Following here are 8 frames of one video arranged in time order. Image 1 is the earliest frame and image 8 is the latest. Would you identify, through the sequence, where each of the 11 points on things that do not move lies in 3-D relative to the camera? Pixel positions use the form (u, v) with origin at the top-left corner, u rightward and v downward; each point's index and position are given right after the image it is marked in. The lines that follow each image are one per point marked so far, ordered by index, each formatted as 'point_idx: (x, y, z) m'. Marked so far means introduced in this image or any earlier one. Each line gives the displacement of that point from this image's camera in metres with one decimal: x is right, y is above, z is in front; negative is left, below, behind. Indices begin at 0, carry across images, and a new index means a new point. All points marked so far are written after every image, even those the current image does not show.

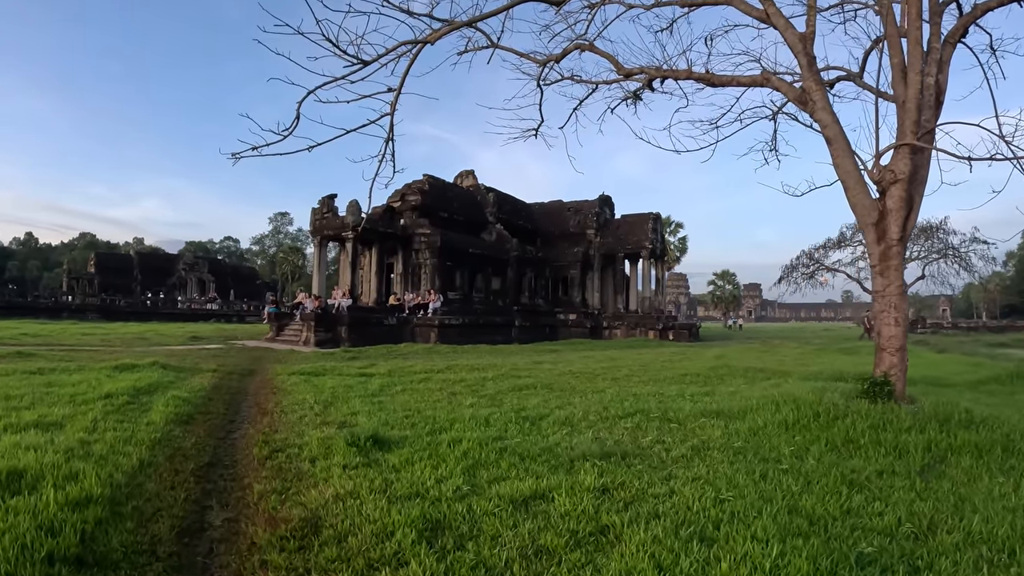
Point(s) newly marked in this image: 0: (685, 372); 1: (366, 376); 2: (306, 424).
0: (+3.0, -1.5, +10.7) m
1: (-2.0, -1.2, +8.3) m
2: (-1.6, -1.1, +4.8) m
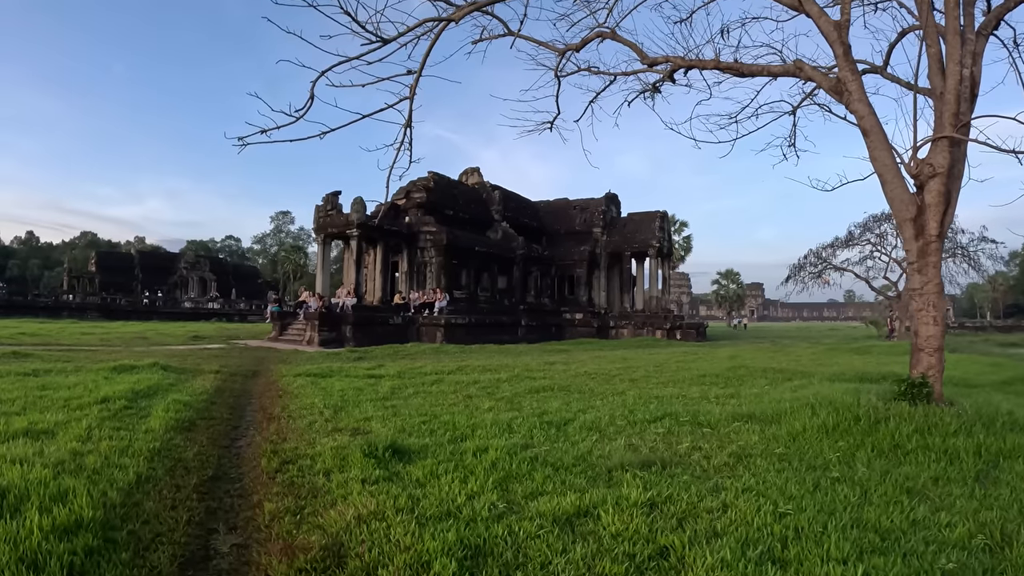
0: (+3.2, -1.4, +10.3) m
1: (-1.8, -1.2, +8.0) m
2: (-1.4, -1.0, +4.4) m
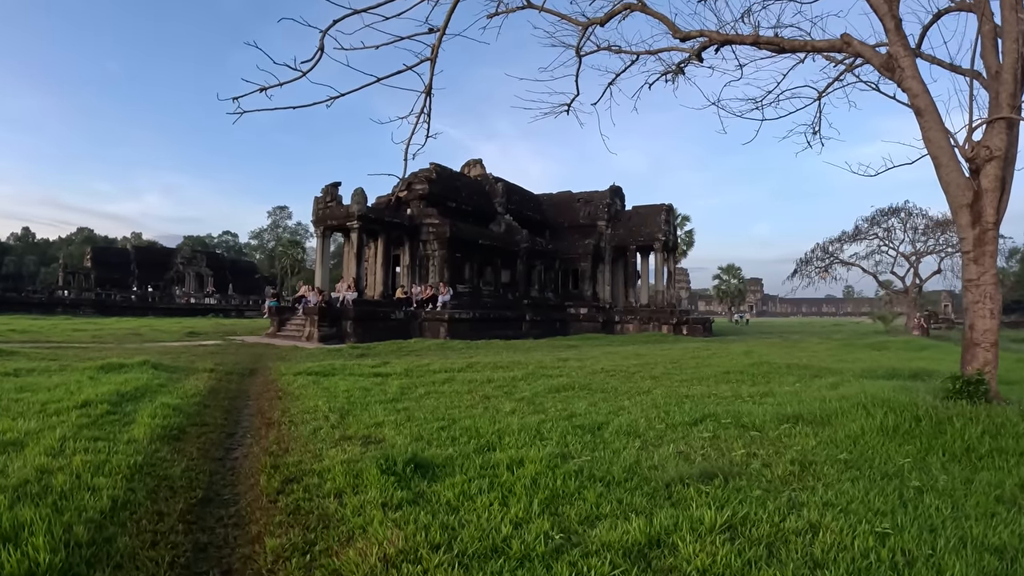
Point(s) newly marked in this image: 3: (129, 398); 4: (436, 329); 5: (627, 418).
0: (+3.4, -1.3, +9.8) m
1: (-1.6, -1.1, +7.4) m
2: (-1.2, -1.0, +3.9) m
3: (-3.0, -0.9, +4.9) m
4: (-2.1, -1.1, +17.2) m
5: (+1.0, -1.1, +5.4) m
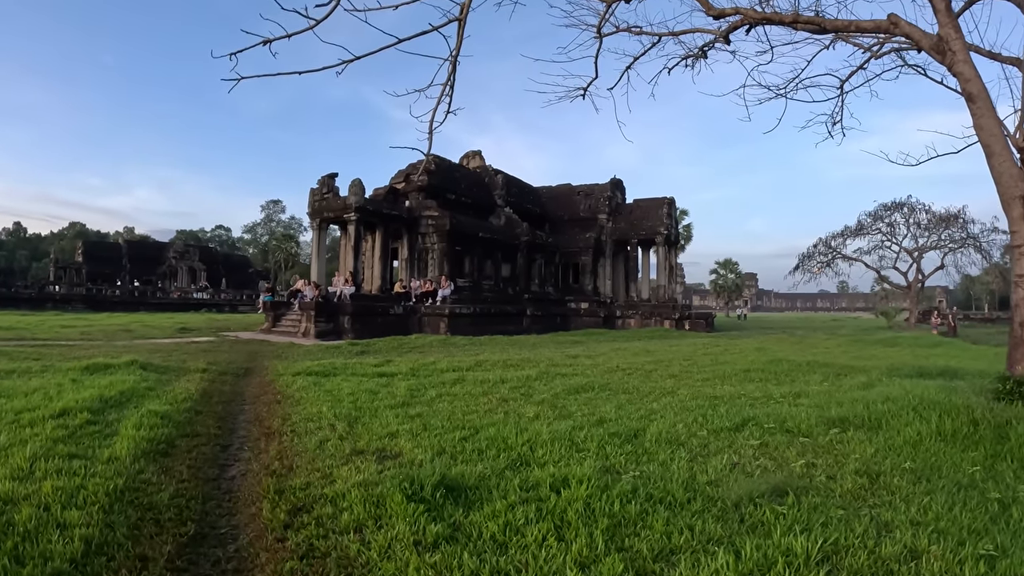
0: (+3.5, -1.2, +9.4) m
1: (-1.4, -1.0, +7.0) m
2: (-1.0, -0.9, +3.4) m
3: (-2.8, -0.8, +4.4) m
4: (-2.1, -1.0, +16.7) m
5: (+1.2, -1.1, +4.9) m
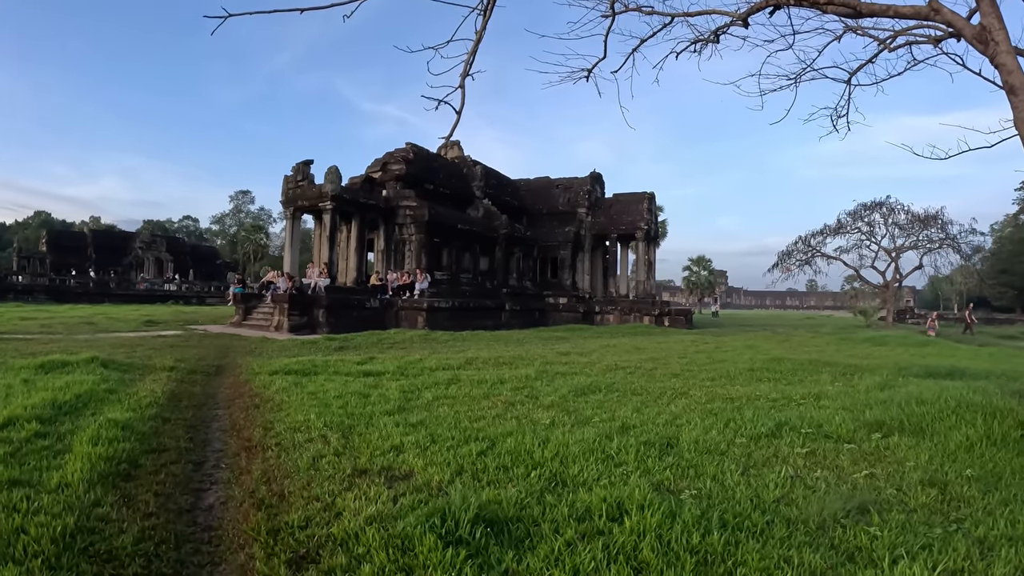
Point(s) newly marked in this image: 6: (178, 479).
0: (+3.4, -1.2, +9.0) m
1: (-1.4, -0.9, +6.3) m
2: (-0.8, -0.9, +2.8) m
3: (-2.7, -0.7, +3.8) m
4: (-2.5, -0.8, +16.1) m
5: (+1.3, -1.0, +4.4) m
6: (-1.6, -0.9, +2.9) m
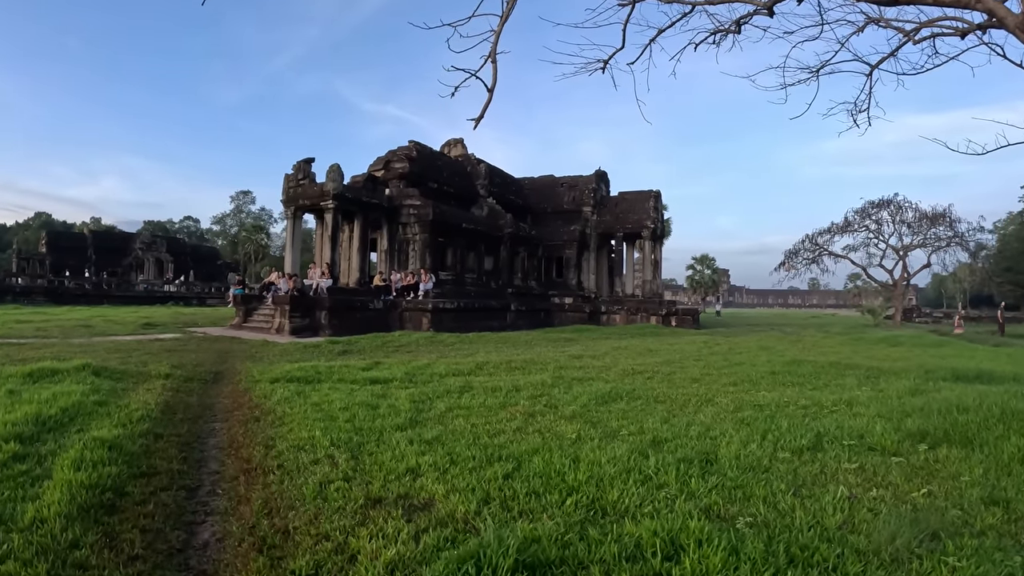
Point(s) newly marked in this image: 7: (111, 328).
0: (+3.5, -1.2, +8.7) m
1: (-1.3, -0.9, +6.0) m
2: (-0.7, -0.9, +2.5) m
3: (-2.6, -0.8, +3.4) m
4: (-2.4, -0.8, +15.7) m
5: (+1.4, -1.1, +4.1) m
6: (-1.4, -0.9, +2.6) m
7: (-8.9, -0.9, +13.7) m
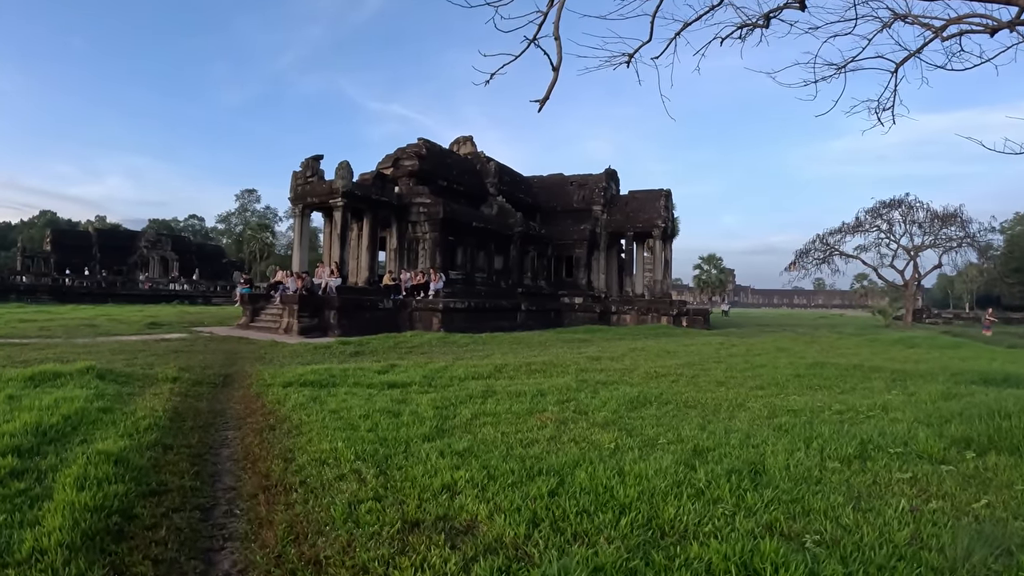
0: (+3.8, -1.2, +8.4) m
1: (-1.1, -0.9, +5.7) m
2: (-0.5, -0.9, +2.2) m
3: (-2.4, -0.8, +3.2) m
4: (-2.1, -0.8, +15.5) m
5: (+1.6, -1.1, +3.8) m
6: (-1.2, -0.9, +2.3) m
7: (-8.7, -0.9, +13.5) m
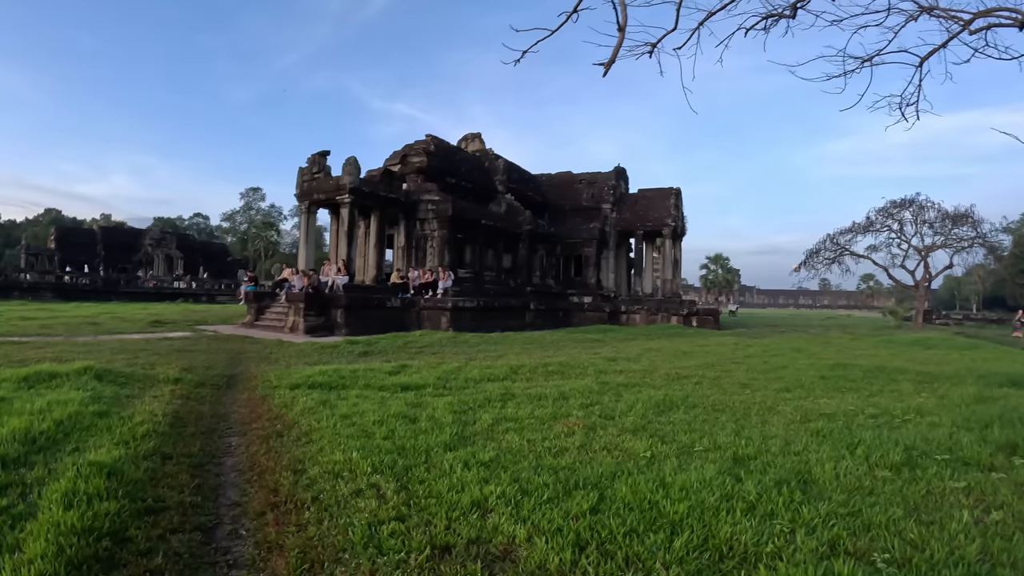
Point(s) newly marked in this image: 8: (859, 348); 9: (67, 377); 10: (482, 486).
0: (+4.0, -1.1, +8.1) m
1: (-0.9, -0.9, +5.5) m
2: (-0.3, -0.9, +2.0) m
3: (-2.2, -0.7, +2.9) m
4: (-1.8, -0.8, +15.2) m
5: (+1.8, -1.0, +3.5) m
6: (-1.1, -0.9, +2.0) m
7: (-8.4, -0.8, +13.3) m
8: (+7.9, -1.3, +14.0) m
9: (-3.7, -0.7, +5.1) m
10: (-0.1, -0.9, +2.7) m
